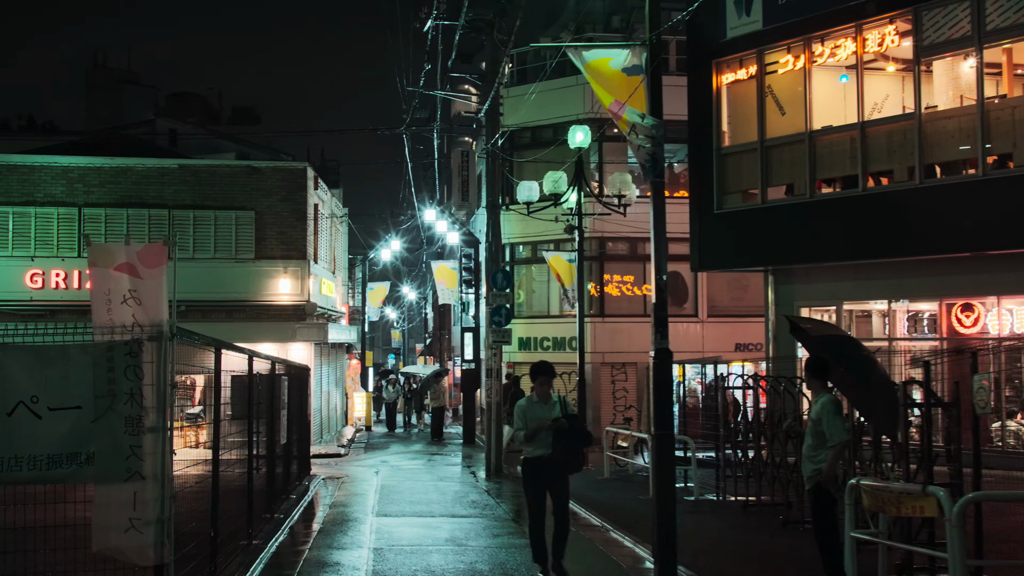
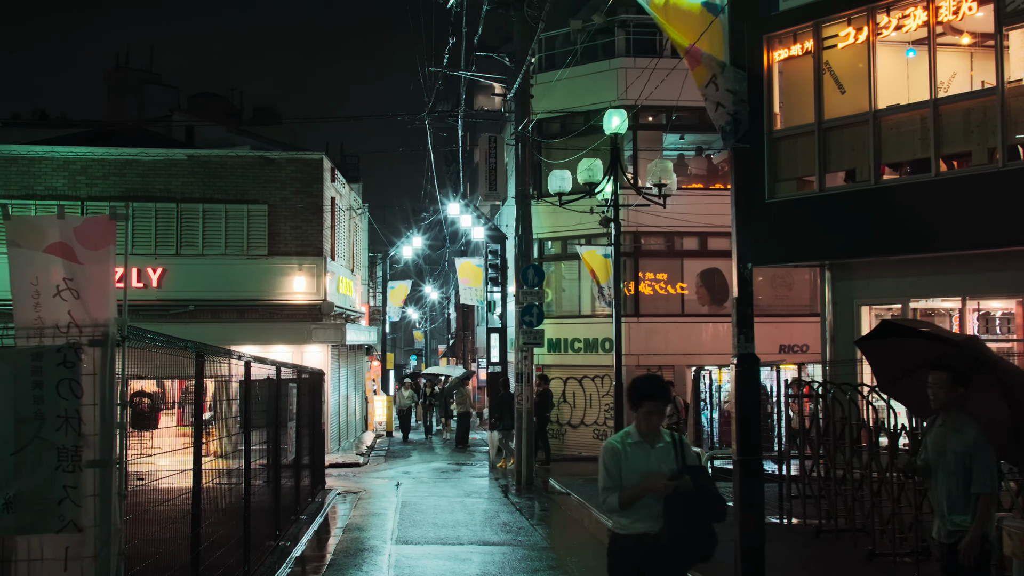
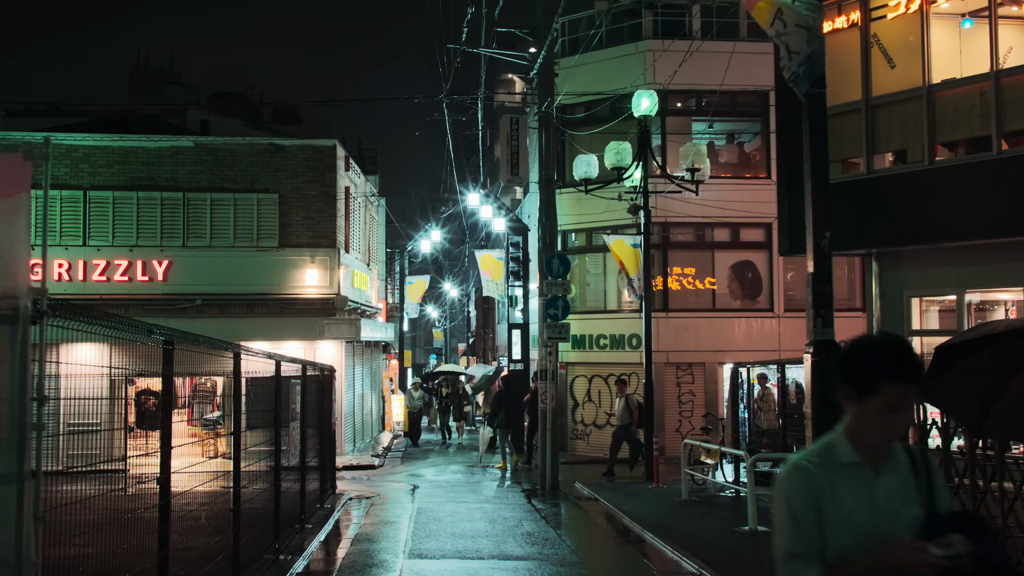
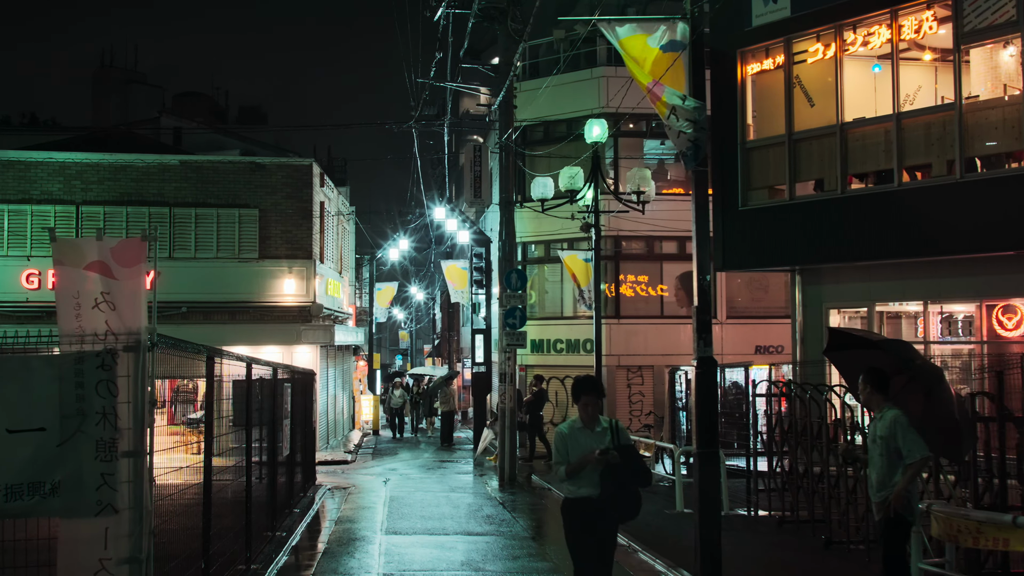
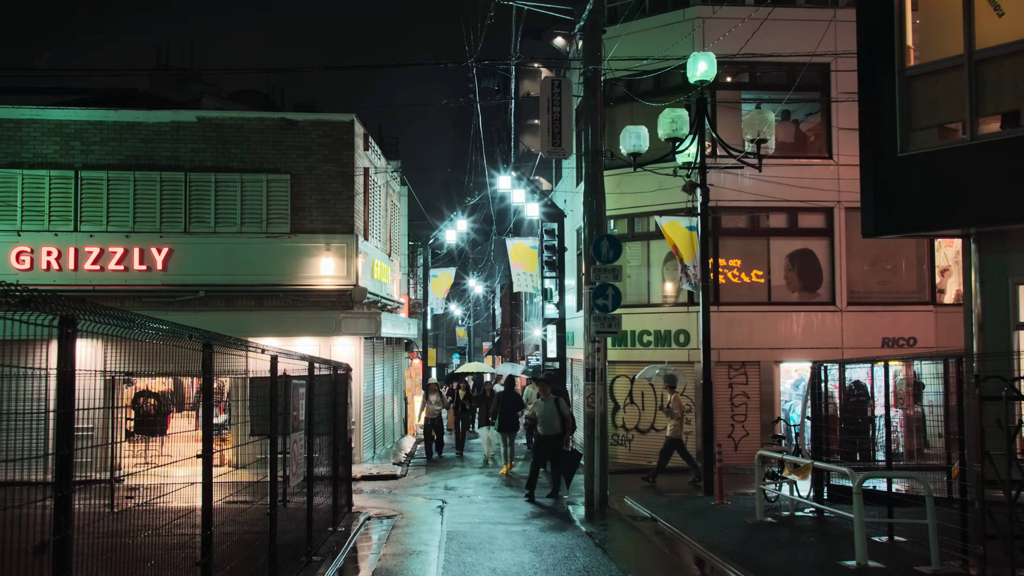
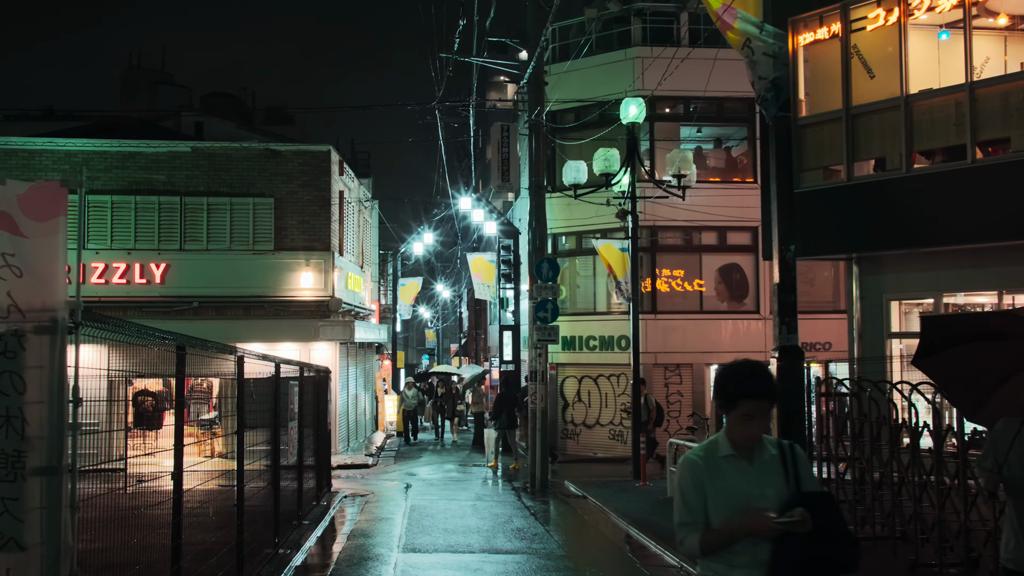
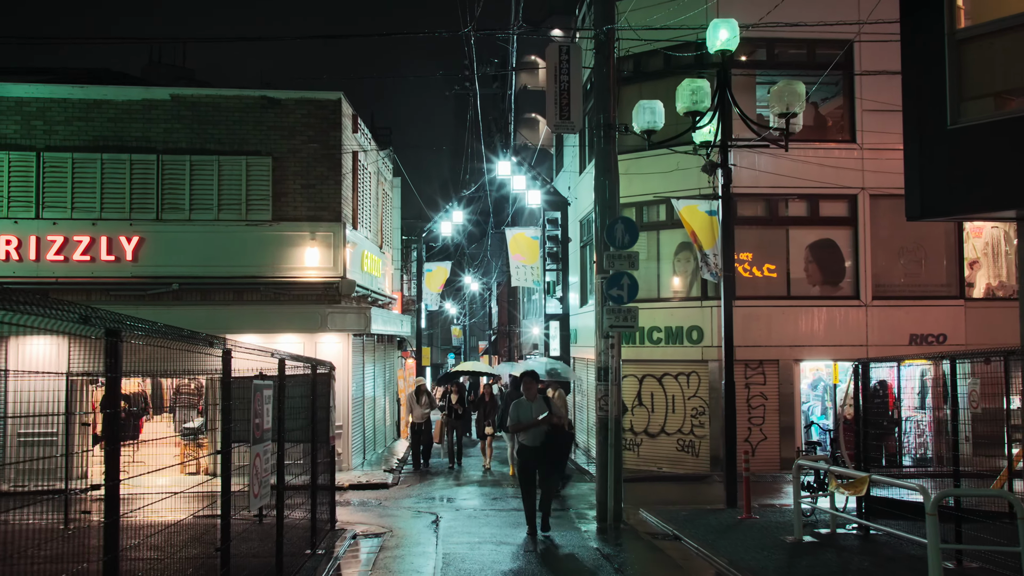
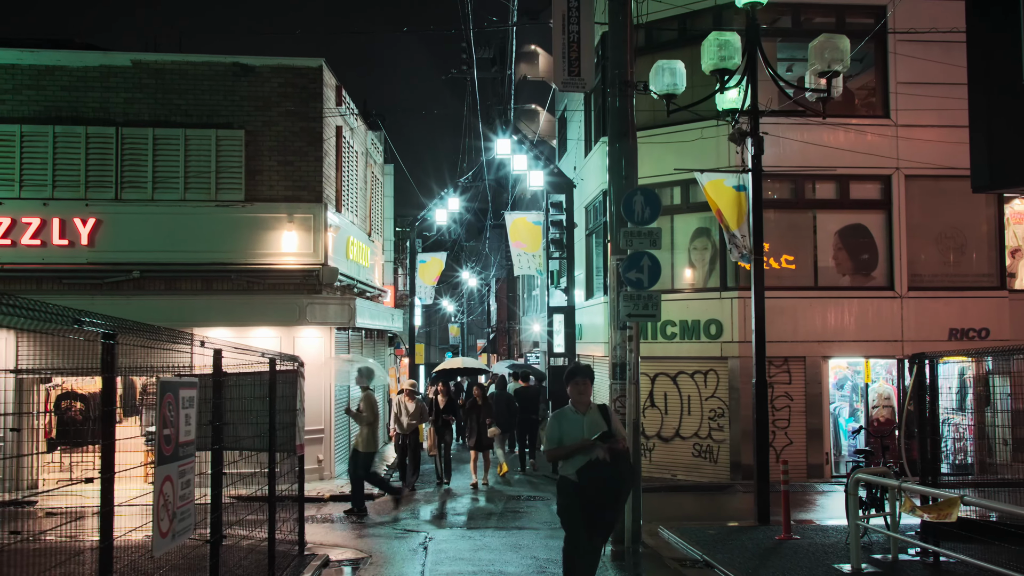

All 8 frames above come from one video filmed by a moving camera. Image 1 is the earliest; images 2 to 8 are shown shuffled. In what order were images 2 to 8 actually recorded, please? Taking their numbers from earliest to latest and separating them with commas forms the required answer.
4, 2, 6, 3, 5, 7, 8
